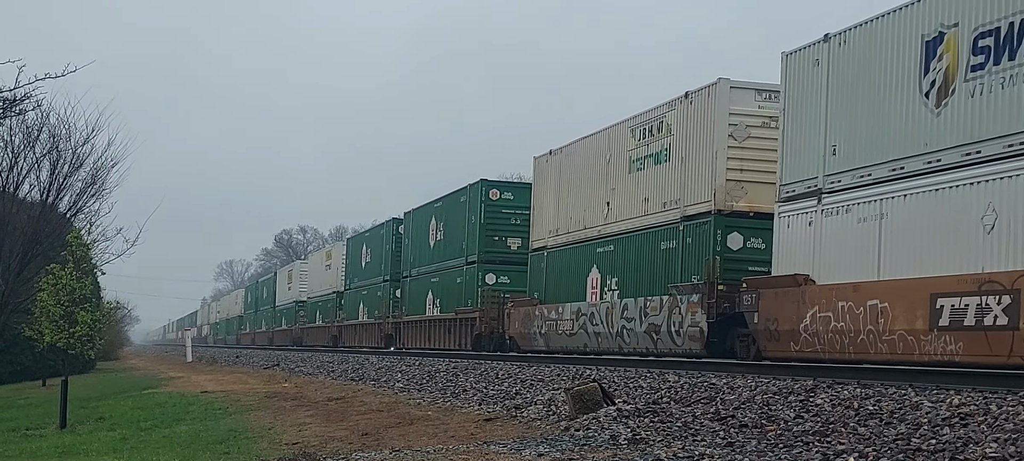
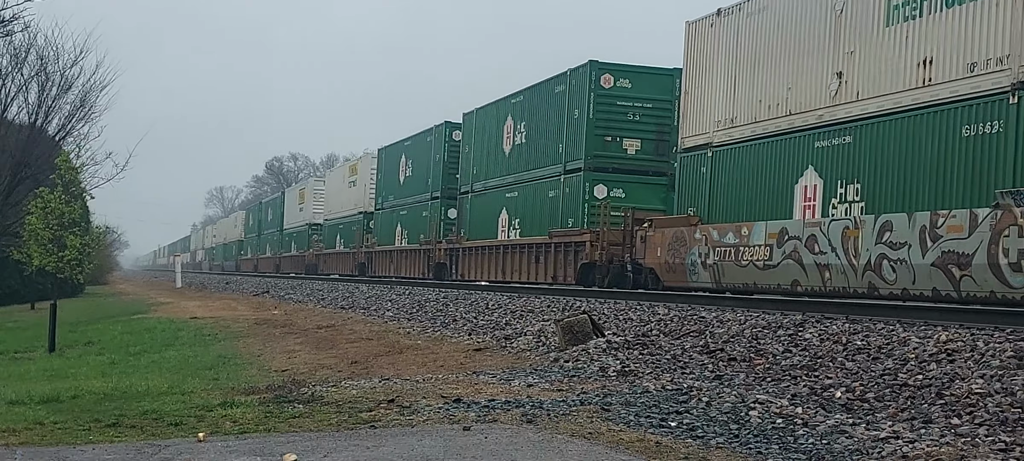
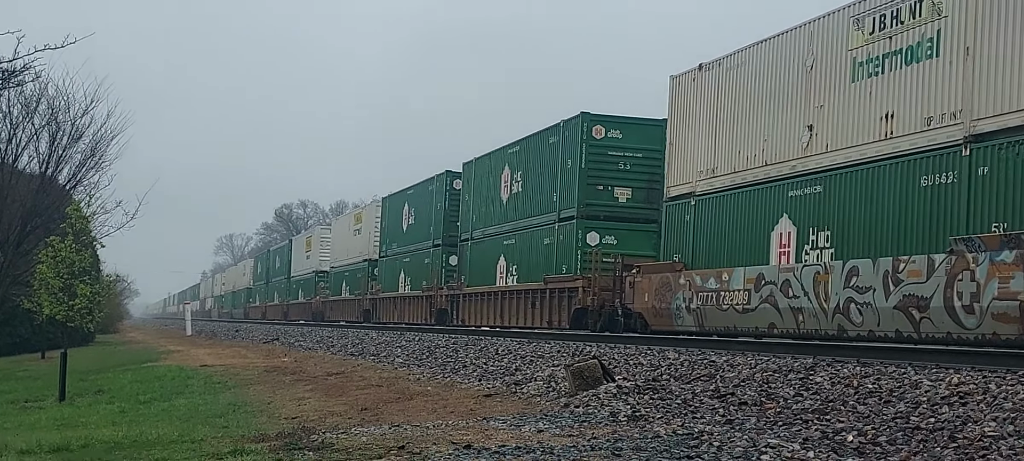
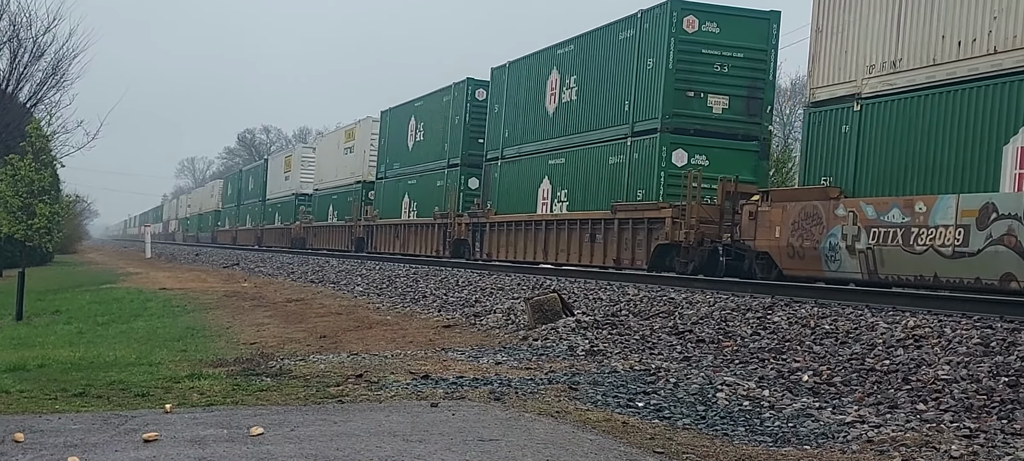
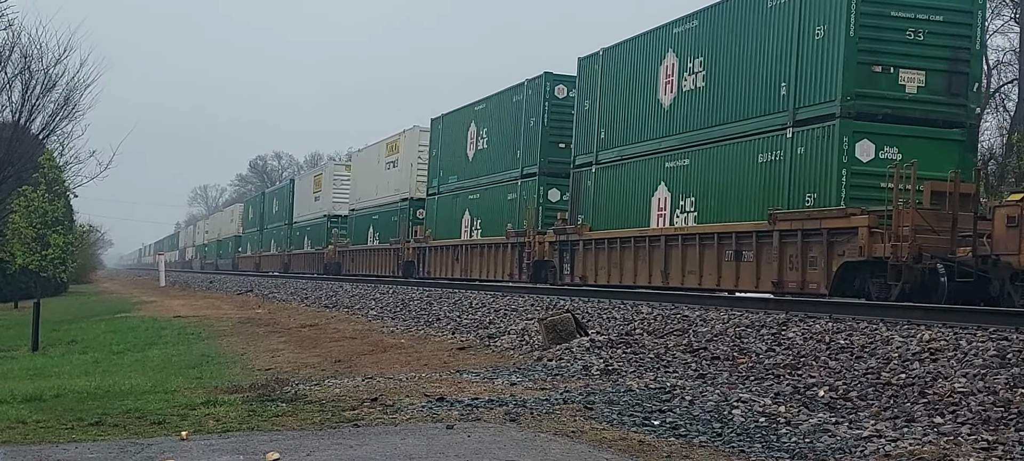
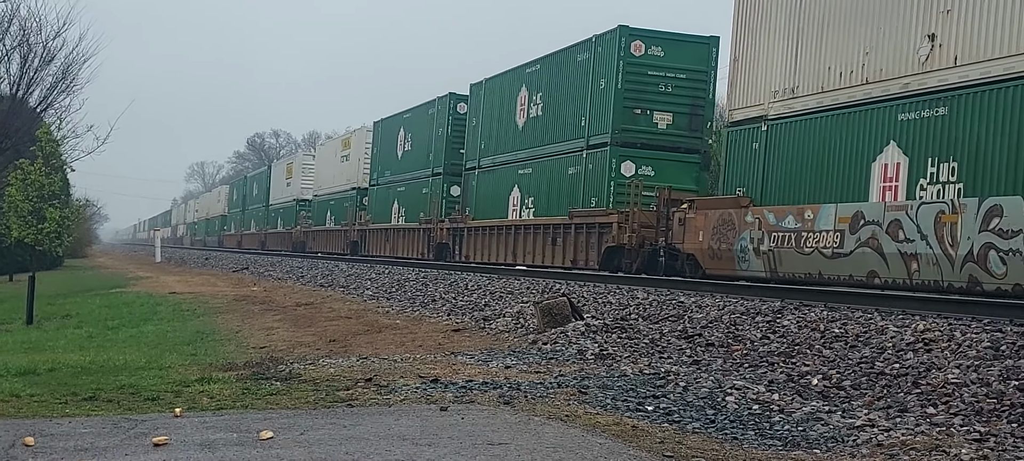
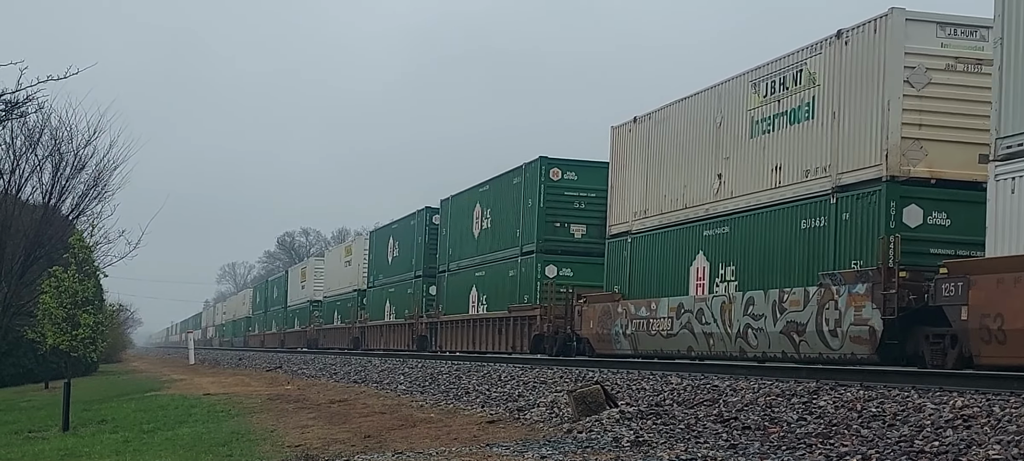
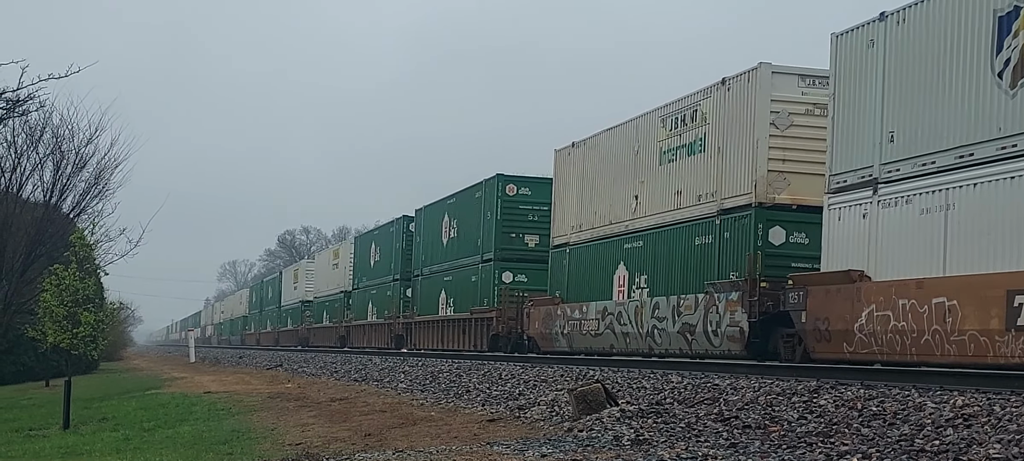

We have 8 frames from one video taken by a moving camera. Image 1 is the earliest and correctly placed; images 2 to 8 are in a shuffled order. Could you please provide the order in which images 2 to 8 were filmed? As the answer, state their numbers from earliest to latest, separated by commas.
8, 7, 3, 2, 6, 4, 5
